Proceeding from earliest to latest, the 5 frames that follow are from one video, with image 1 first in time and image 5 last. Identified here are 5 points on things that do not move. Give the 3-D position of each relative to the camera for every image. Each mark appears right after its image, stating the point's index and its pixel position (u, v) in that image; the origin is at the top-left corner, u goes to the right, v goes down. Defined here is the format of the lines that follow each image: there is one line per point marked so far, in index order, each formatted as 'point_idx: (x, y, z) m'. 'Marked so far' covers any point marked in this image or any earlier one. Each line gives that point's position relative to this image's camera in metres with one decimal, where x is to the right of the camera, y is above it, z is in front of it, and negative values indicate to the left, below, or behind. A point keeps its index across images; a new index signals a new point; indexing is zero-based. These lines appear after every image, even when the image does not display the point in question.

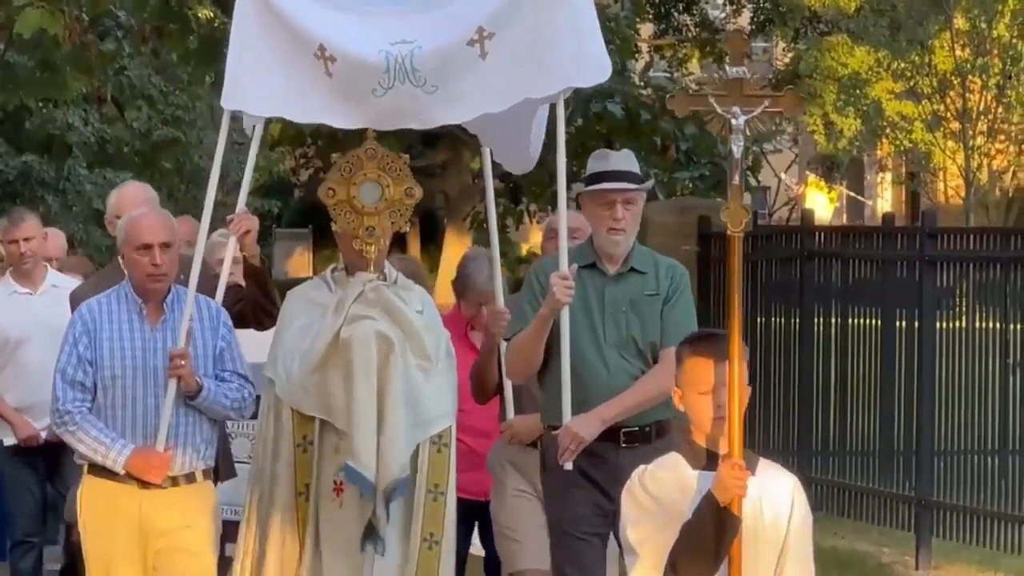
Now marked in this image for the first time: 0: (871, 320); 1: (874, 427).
0: (+1.9, -0.2, +8.8) m
1: (+1.9, -0.7, +8.8) m
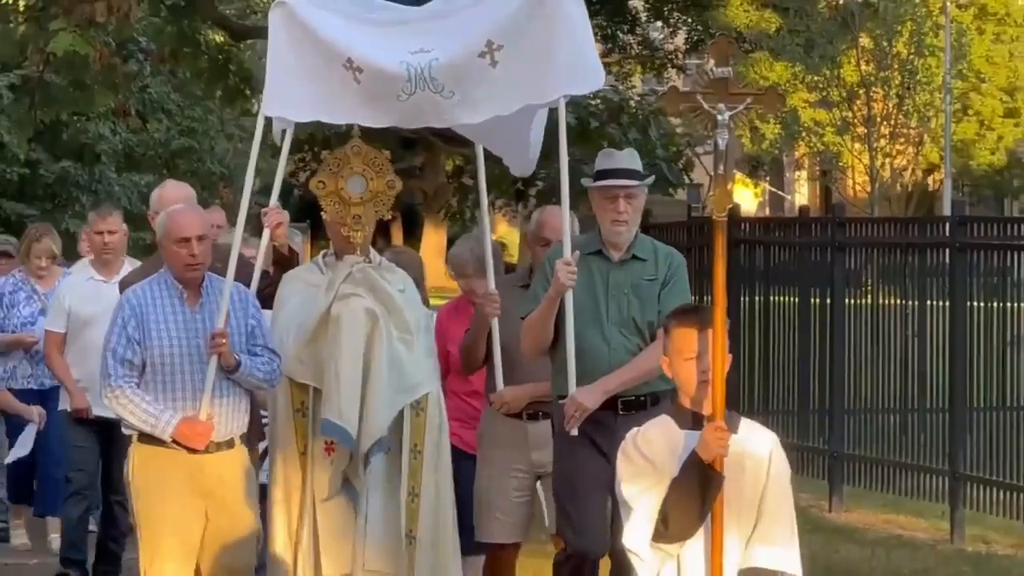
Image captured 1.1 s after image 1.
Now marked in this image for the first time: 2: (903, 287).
0: (+1.7, -0.1, +10.0) m
1: (+1.7, -0.6, +10.1) m
2: (+2.3, 0.0, +9.7) m
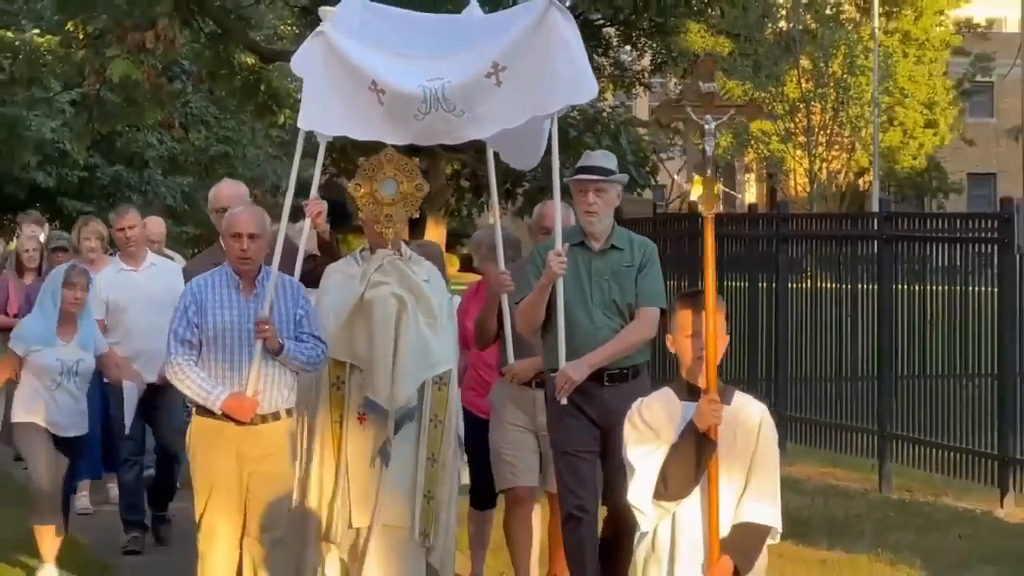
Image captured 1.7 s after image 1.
0: (+1.6, 0.0, +11.5) m
1: (+1.7, -0.5, +11.5) m
2: (+2.2, +0.1, +11.1) m
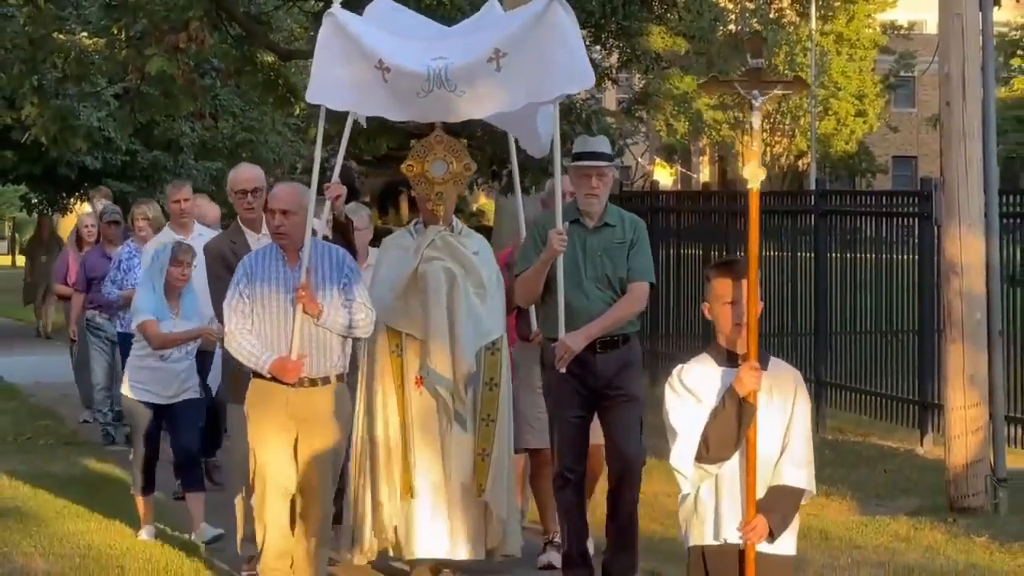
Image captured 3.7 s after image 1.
0: (+1.5, +0.3, +13.1) m
1: (+1.5, -0.3, +13.1) m
2: (+2.1, +0.4, +12.7) m
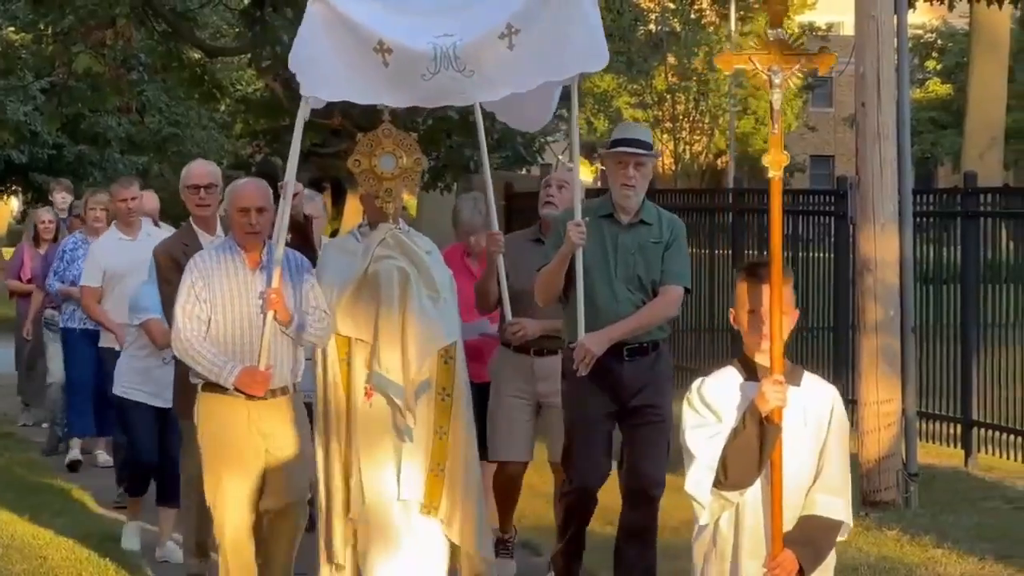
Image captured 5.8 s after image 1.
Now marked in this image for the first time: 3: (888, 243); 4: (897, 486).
0: (+0.9, +0.3, +13.3) m
1: (+0.9, -0.2, +13.3) m
2: (+1.5, +0.4, +13.0) m
3: (+2.5, +0.3, +10.8) m
4: (+2.5, -1.3, +10.8) m
